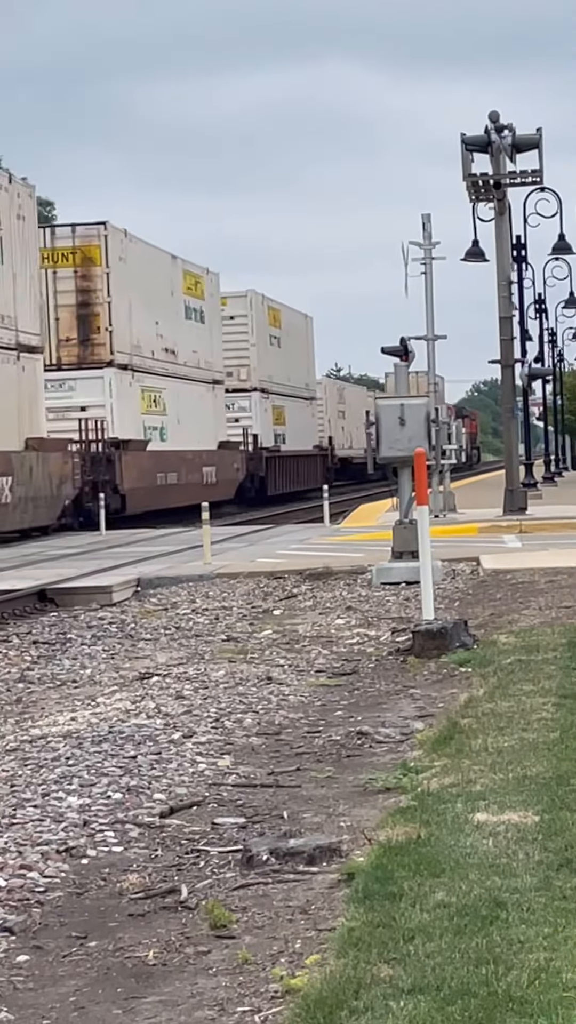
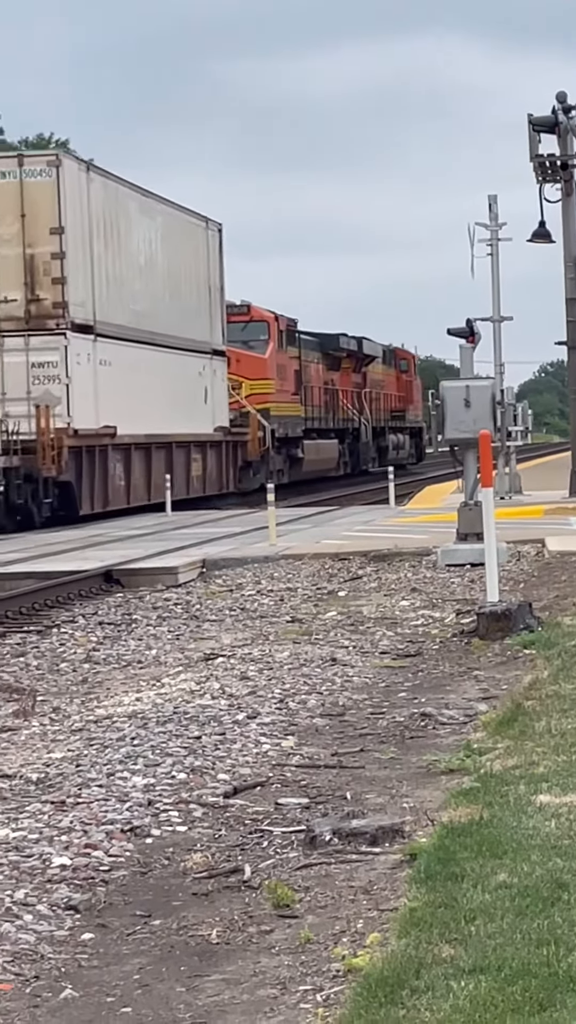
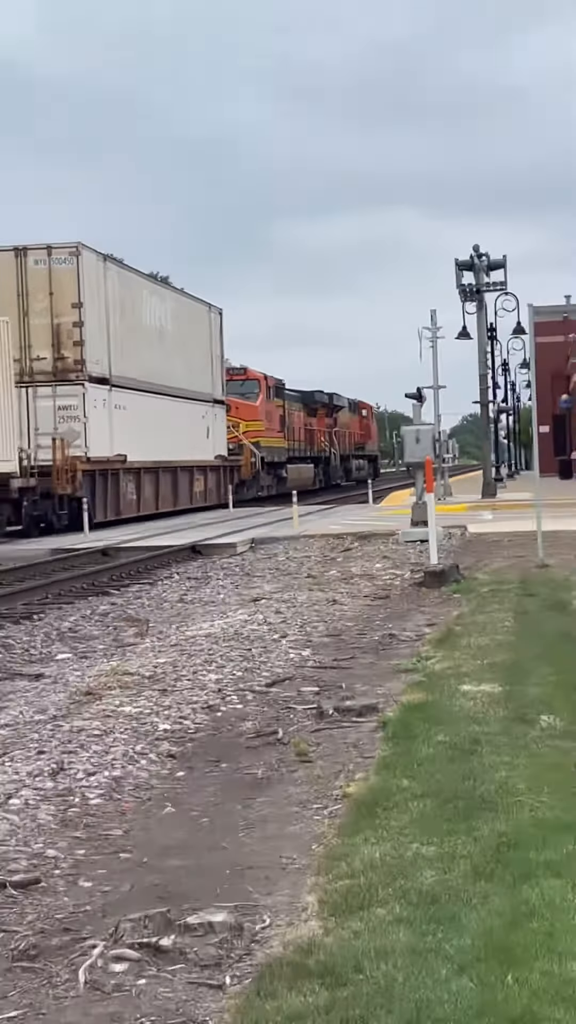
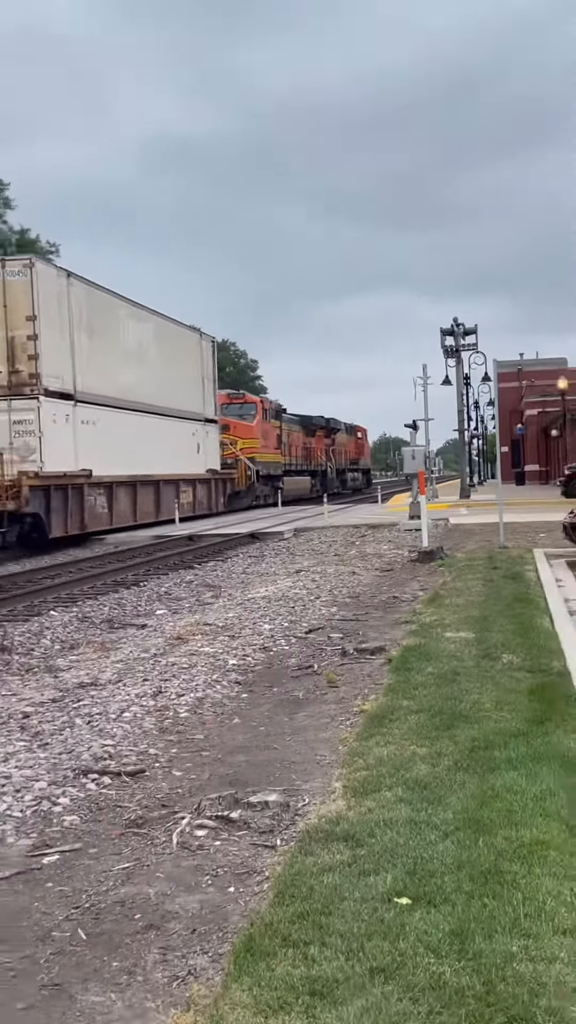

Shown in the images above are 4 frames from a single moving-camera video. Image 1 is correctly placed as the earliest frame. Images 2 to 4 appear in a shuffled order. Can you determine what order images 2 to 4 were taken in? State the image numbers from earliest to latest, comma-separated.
2, 3, 4
